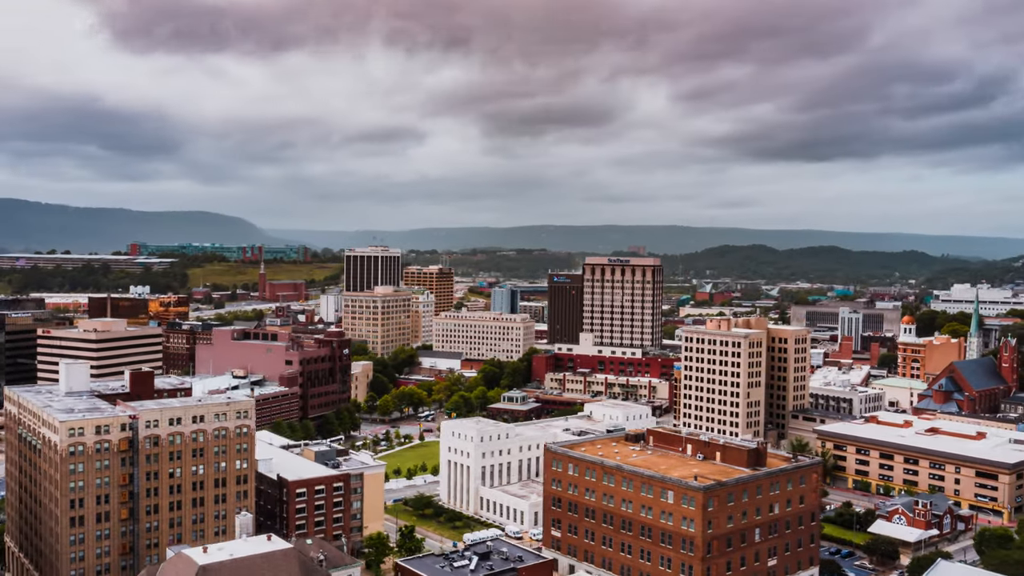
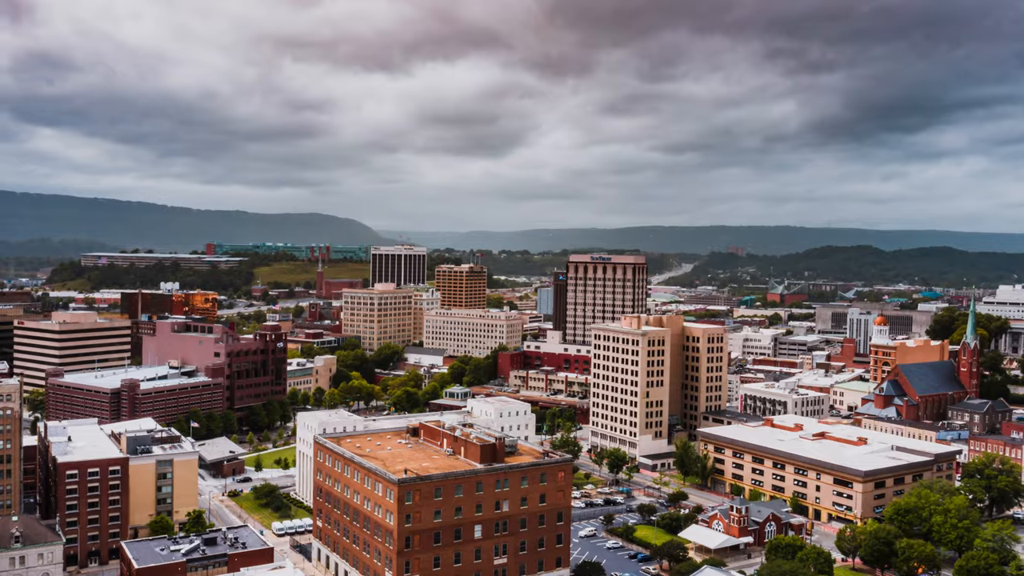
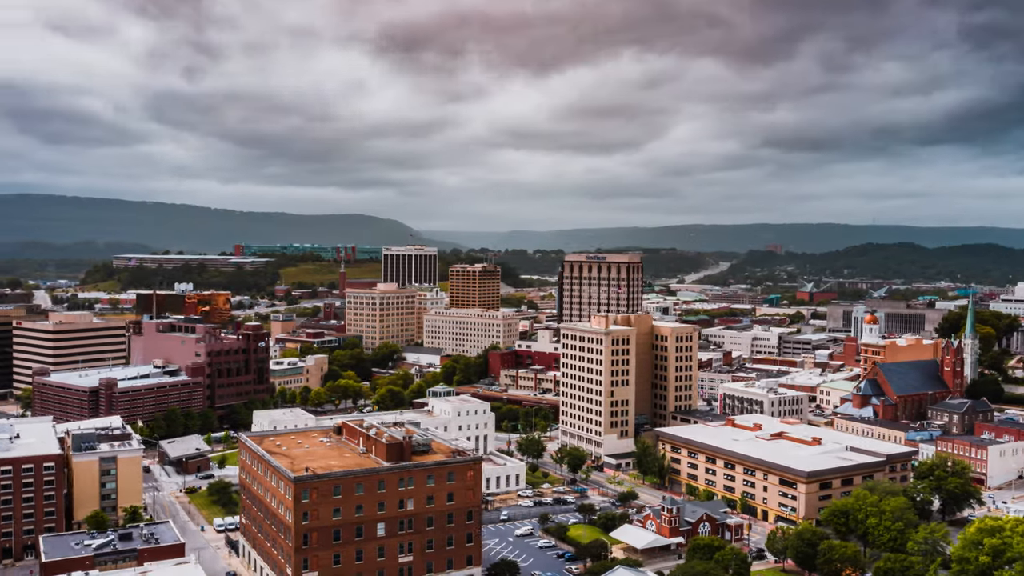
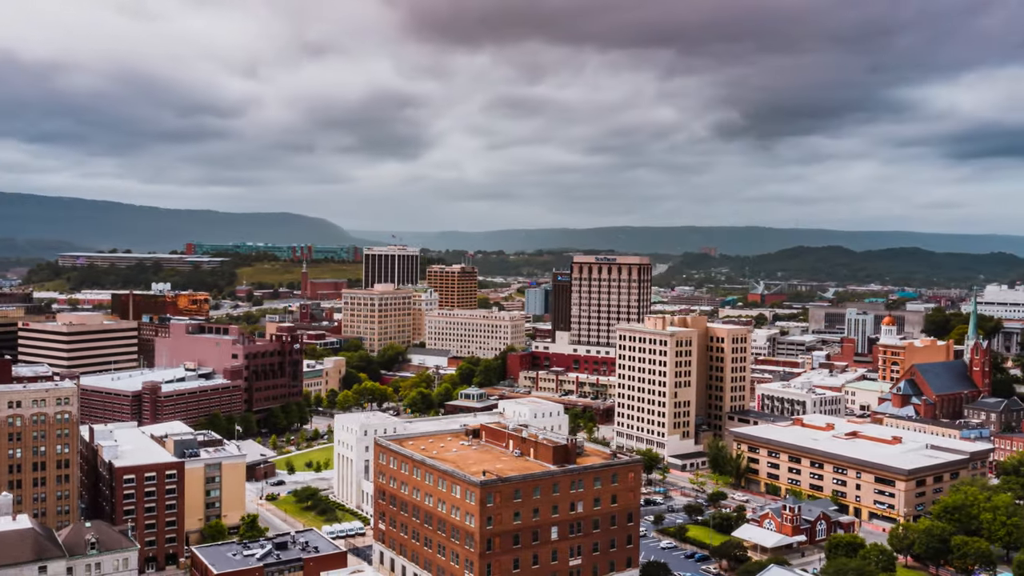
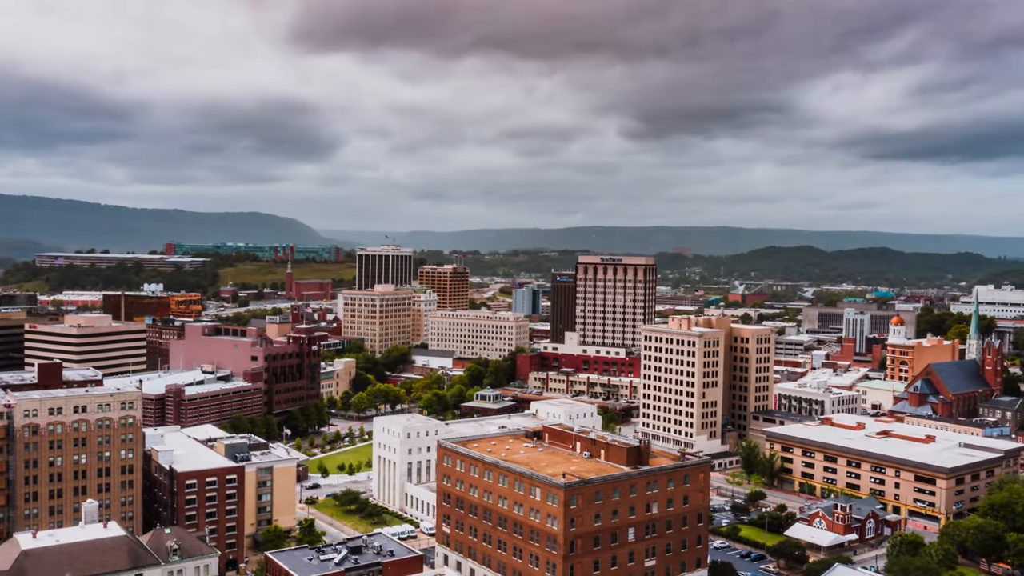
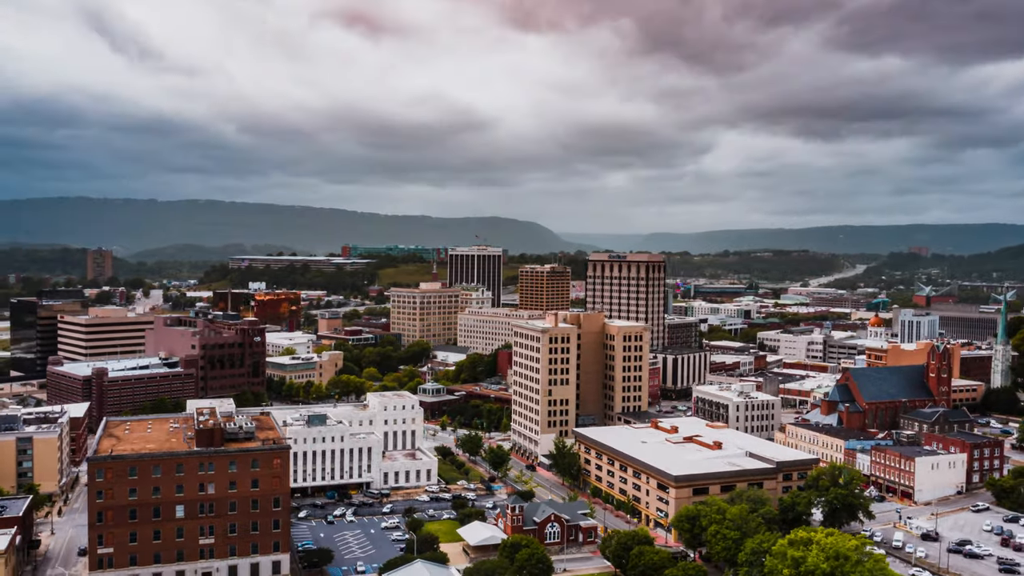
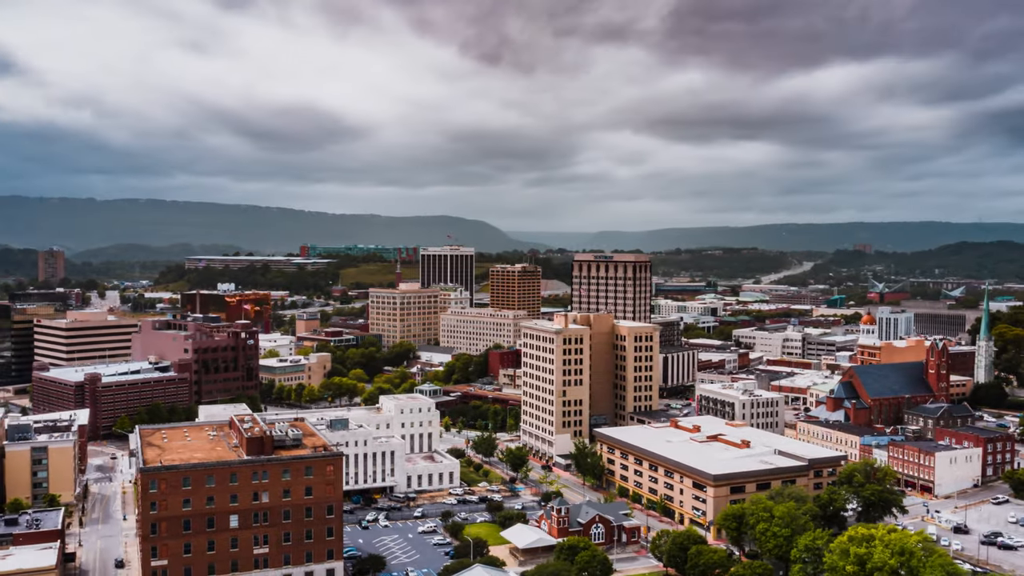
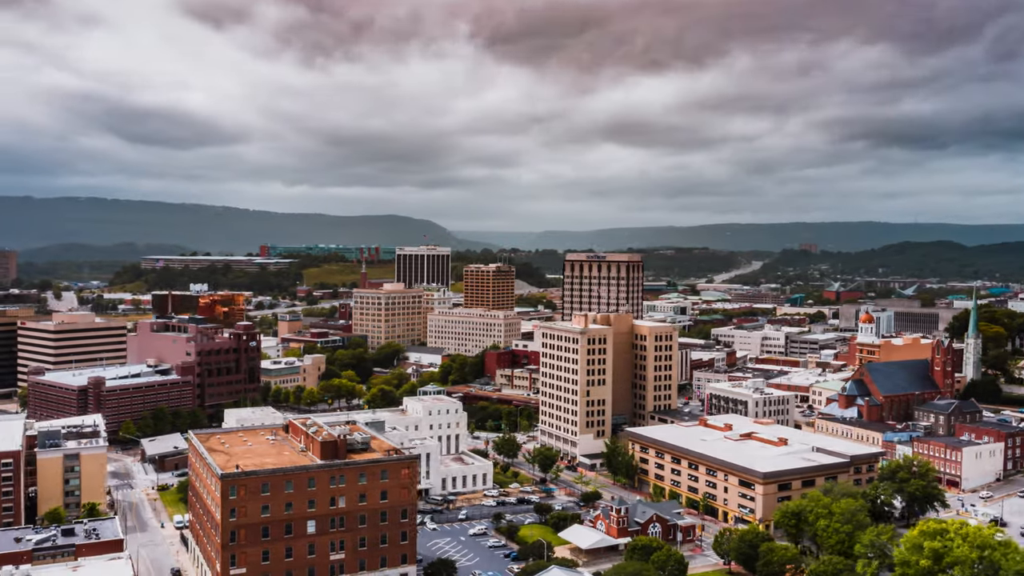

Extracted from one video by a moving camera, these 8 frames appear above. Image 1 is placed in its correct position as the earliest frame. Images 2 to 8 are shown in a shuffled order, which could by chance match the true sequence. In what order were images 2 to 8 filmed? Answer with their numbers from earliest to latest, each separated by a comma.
5, 4, 2, 3, 8, 7, 6
